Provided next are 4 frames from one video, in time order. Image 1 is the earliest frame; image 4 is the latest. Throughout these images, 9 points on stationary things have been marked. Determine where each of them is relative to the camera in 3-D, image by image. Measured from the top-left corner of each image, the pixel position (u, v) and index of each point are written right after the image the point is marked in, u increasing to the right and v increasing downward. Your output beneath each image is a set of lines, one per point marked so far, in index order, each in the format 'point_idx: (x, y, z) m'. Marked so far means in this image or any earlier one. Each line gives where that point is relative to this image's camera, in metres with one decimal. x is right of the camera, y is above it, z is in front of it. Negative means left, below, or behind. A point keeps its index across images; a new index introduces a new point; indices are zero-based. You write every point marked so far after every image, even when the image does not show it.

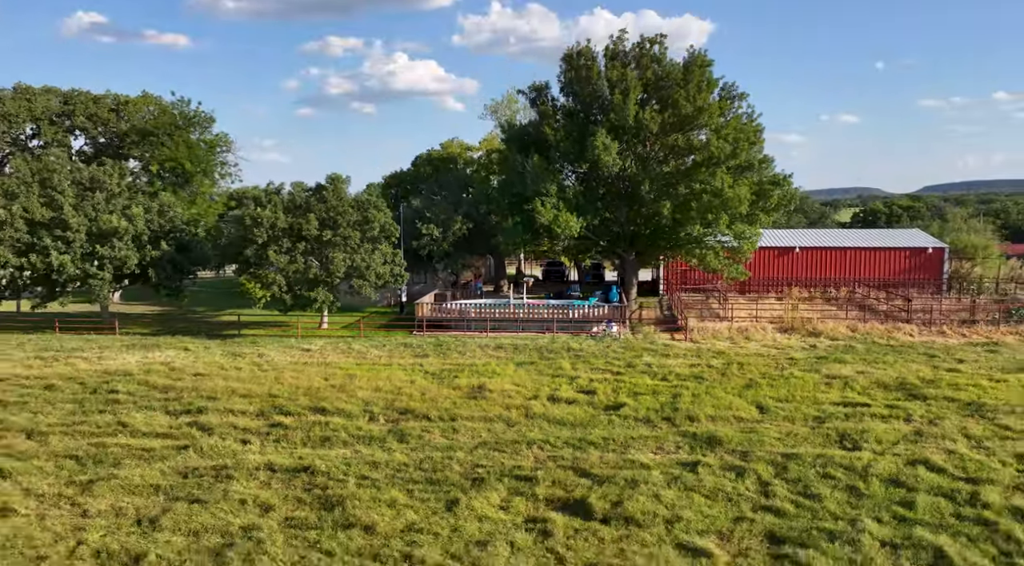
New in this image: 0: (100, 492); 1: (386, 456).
0: (-5.3, -2.7, +11.5) m
1: (-1.9, -2.5, +13.2) m
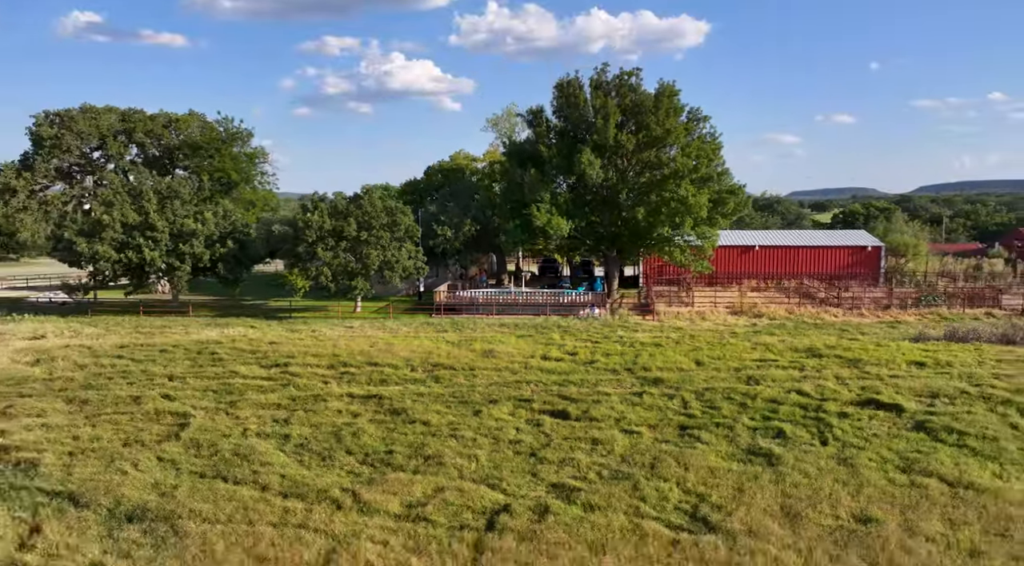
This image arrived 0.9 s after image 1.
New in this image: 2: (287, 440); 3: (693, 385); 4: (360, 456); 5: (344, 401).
0: (-5.3, -2.4, +17.3) m
1: (-1.8, -2.2, +18.9) m
2: (-3.8, -2.6, +14.8) m
3: (+3.9, -2.2, +18.8) m
4: (-2.4, -2.7, +13.8) m
5: (-3.3, -2.4, +17.7) m
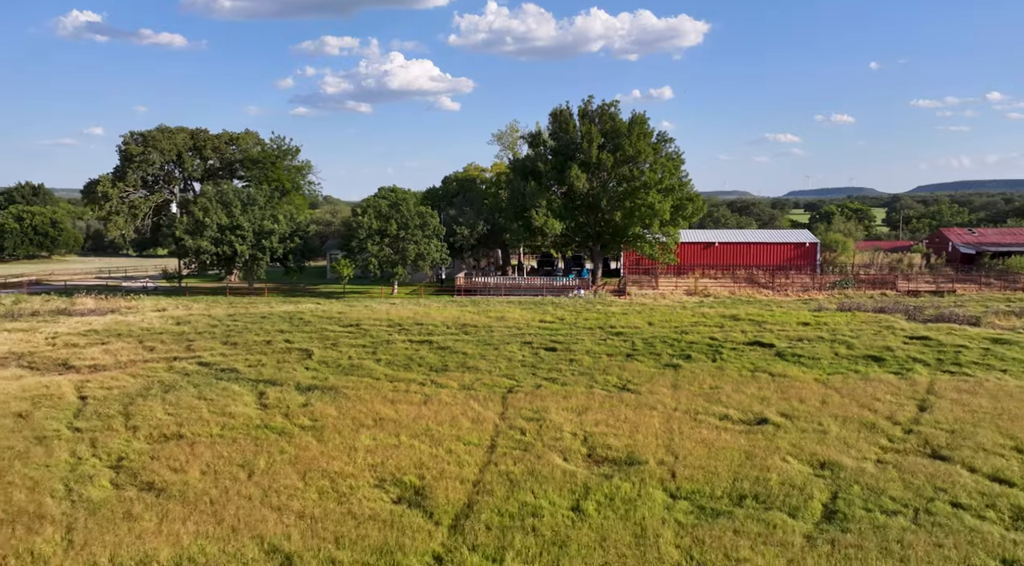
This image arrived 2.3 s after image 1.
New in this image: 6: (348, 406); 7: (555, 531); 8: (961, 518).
0: (-5.0, -1.8, +26.1) m
1: (-1.6, -1.7, +27.7) m
2: (-3.6, -2.1, +23.7) m
3: (+4.1, -1.6, +27.6) m
4: (-2.2, -2.1, +22.7) m
5: (-3.1, -1.8, +26.6) m
6: (-3.3, -2.5, +18.0) m
7: (+0.5, -3.1, +11.1) m
8: (+5.8, -3.0, +11.4) m
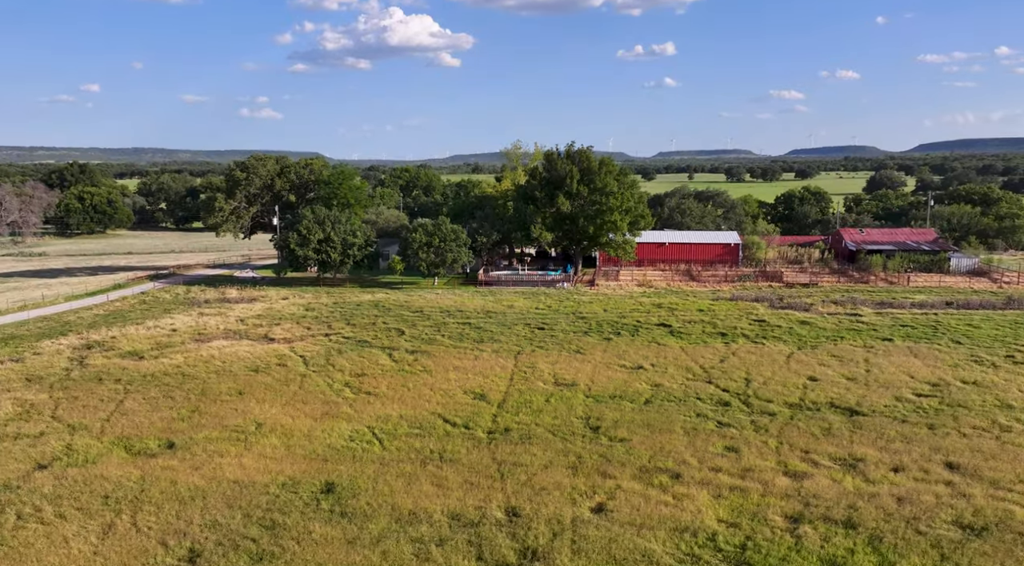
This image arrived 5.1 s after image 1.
0: (-4.7, -2.1, +44.0) m
1: (-1.2, -1.9, +45.6) m
2: (-3.2, -2.4, +41.6) m
3: (+4.4, -1.8, +45.5) m
4: (-1.9, -2.6, +40.6) m
5: (-2.8, -2.0, +44.5) m
6: (-3.0, -3.1, +35.9) m
7: (+0.8, -4.0, +29.1) m
8: (+6.1, -3.9, +29.4) m
